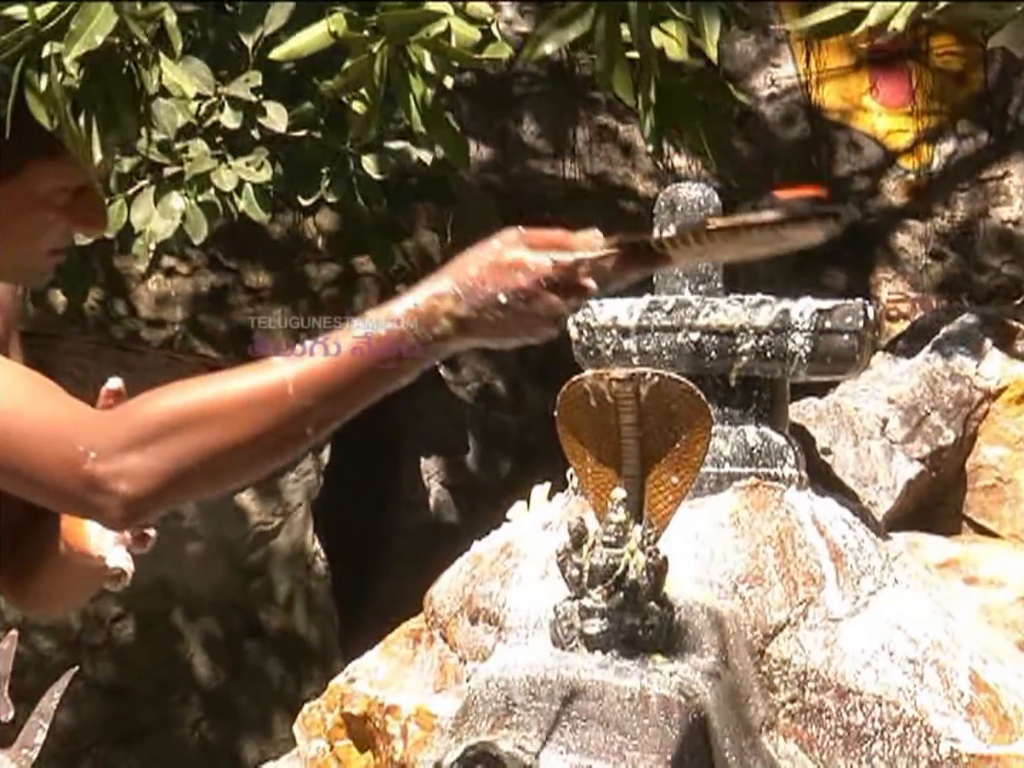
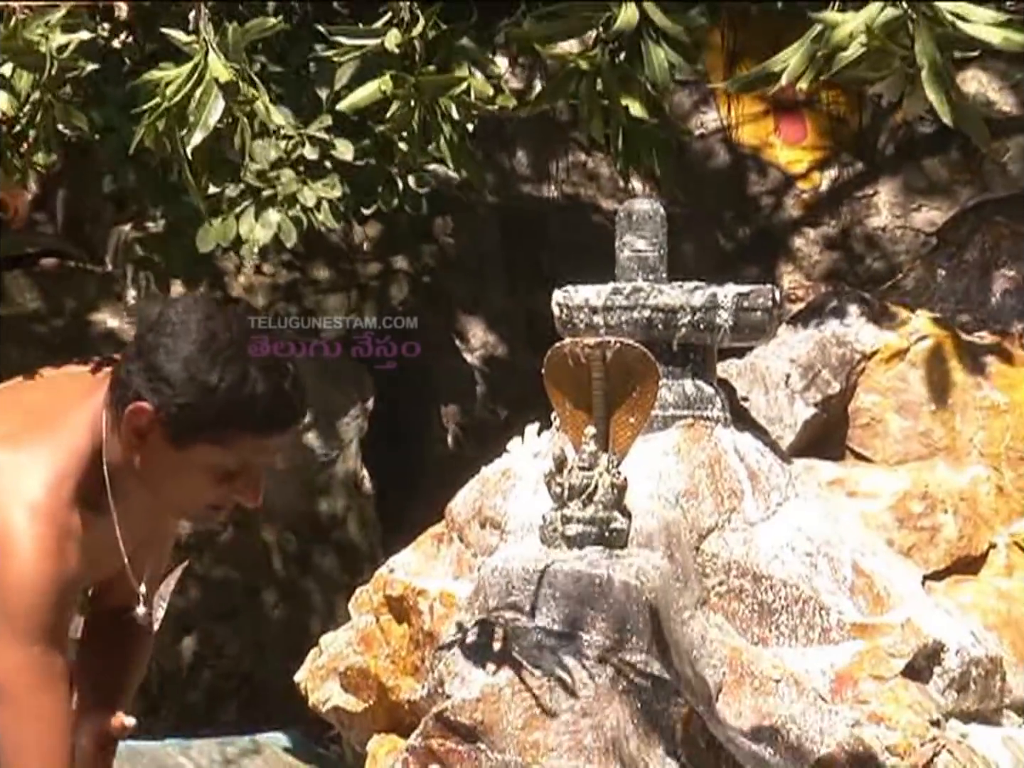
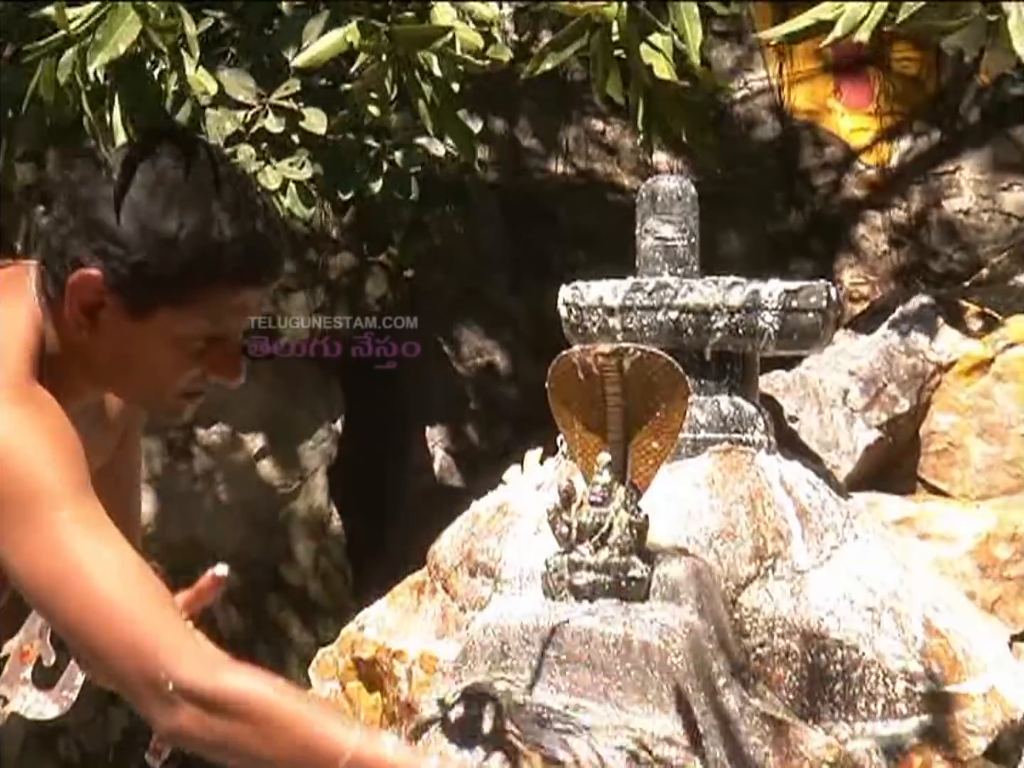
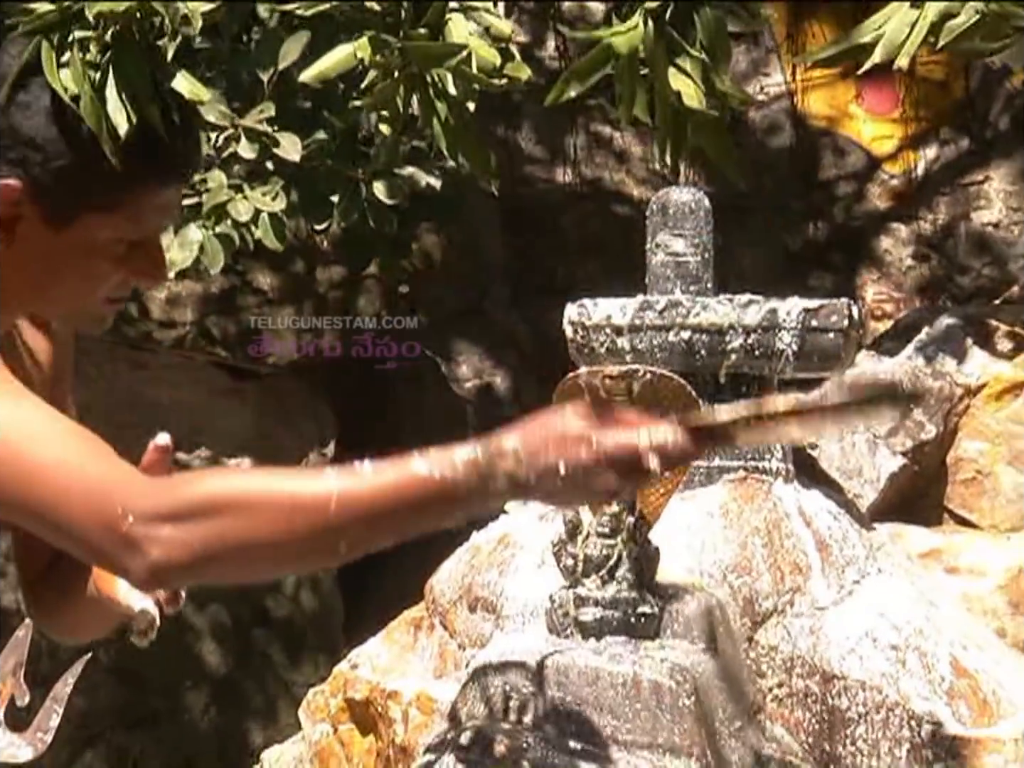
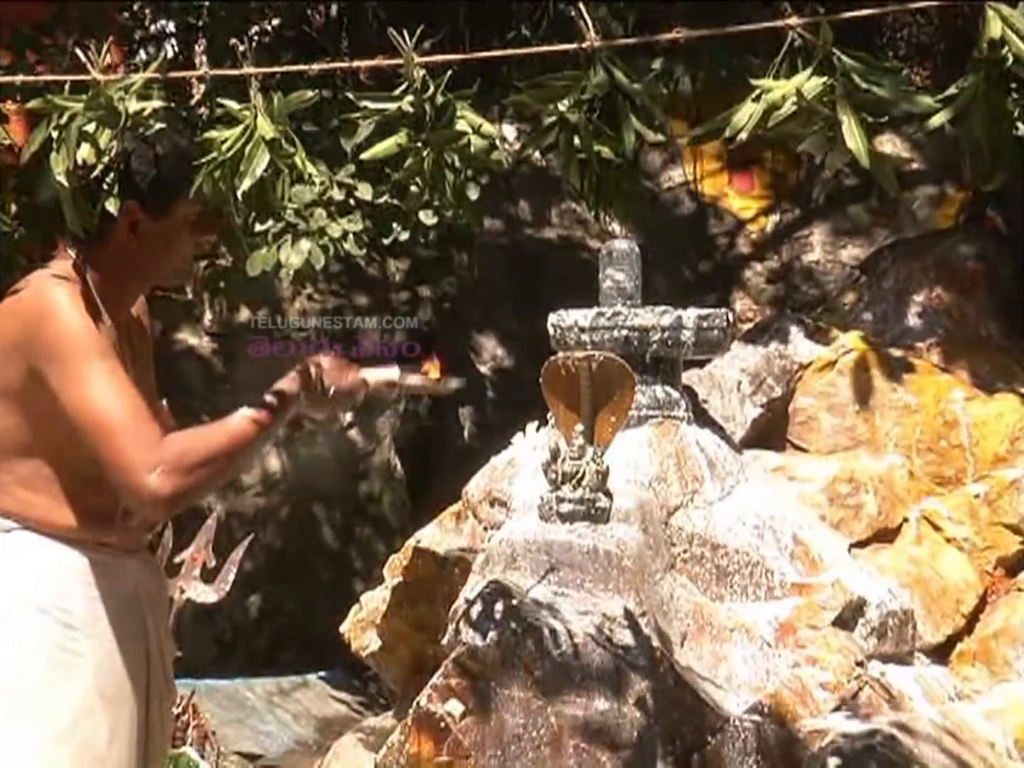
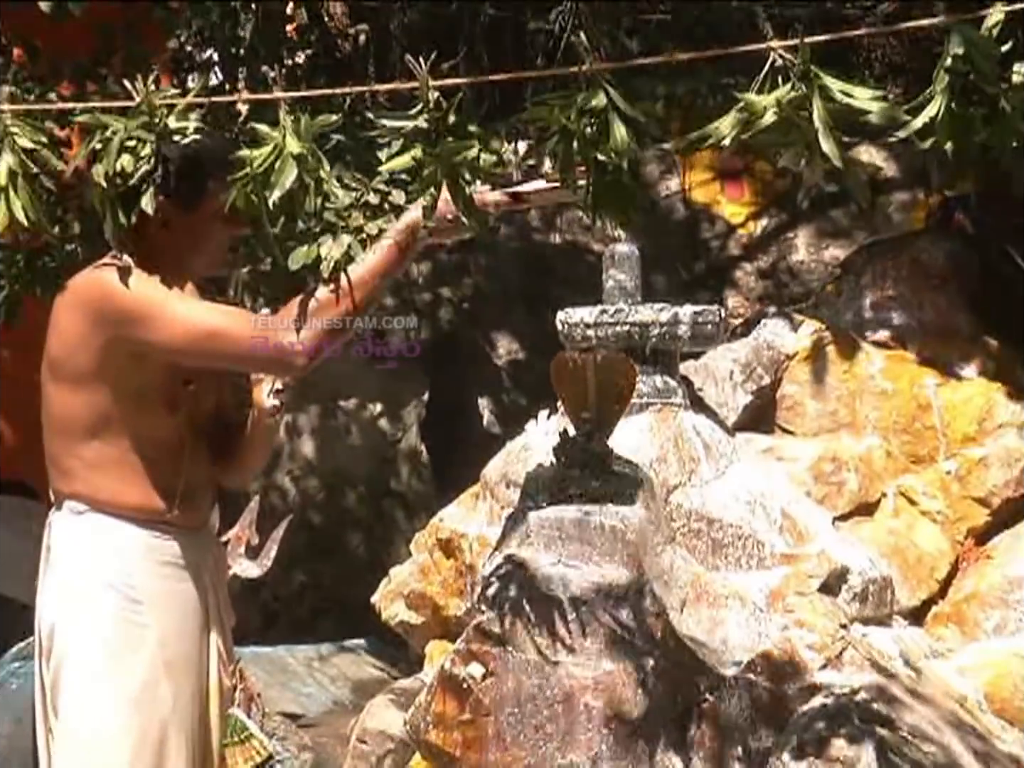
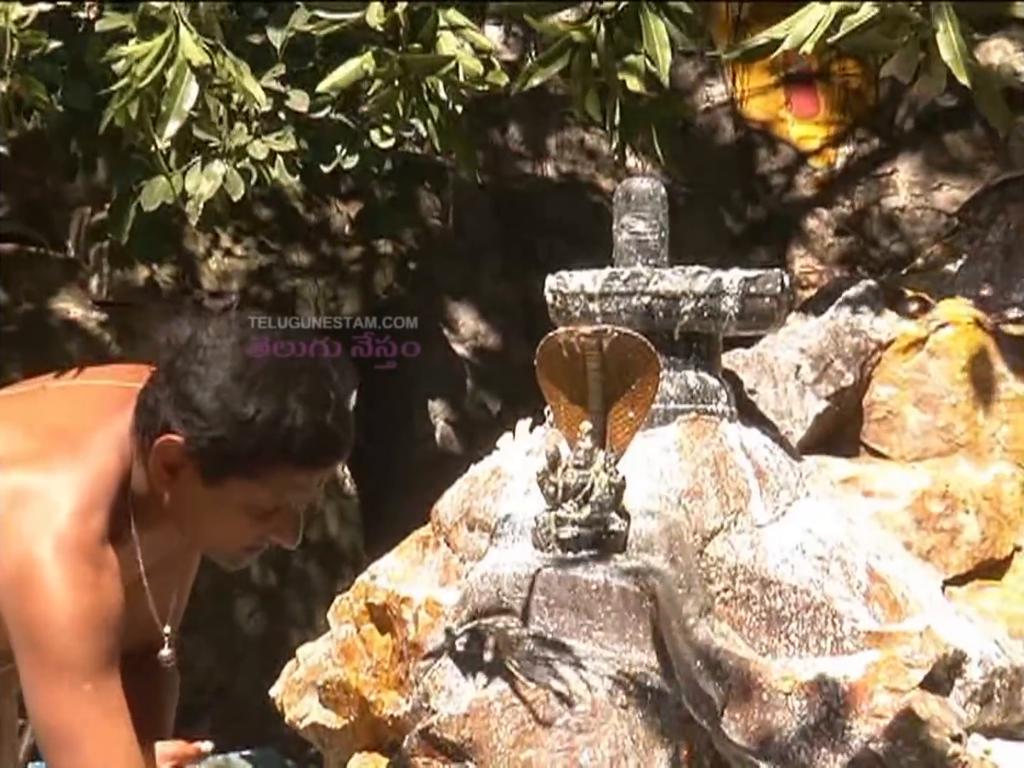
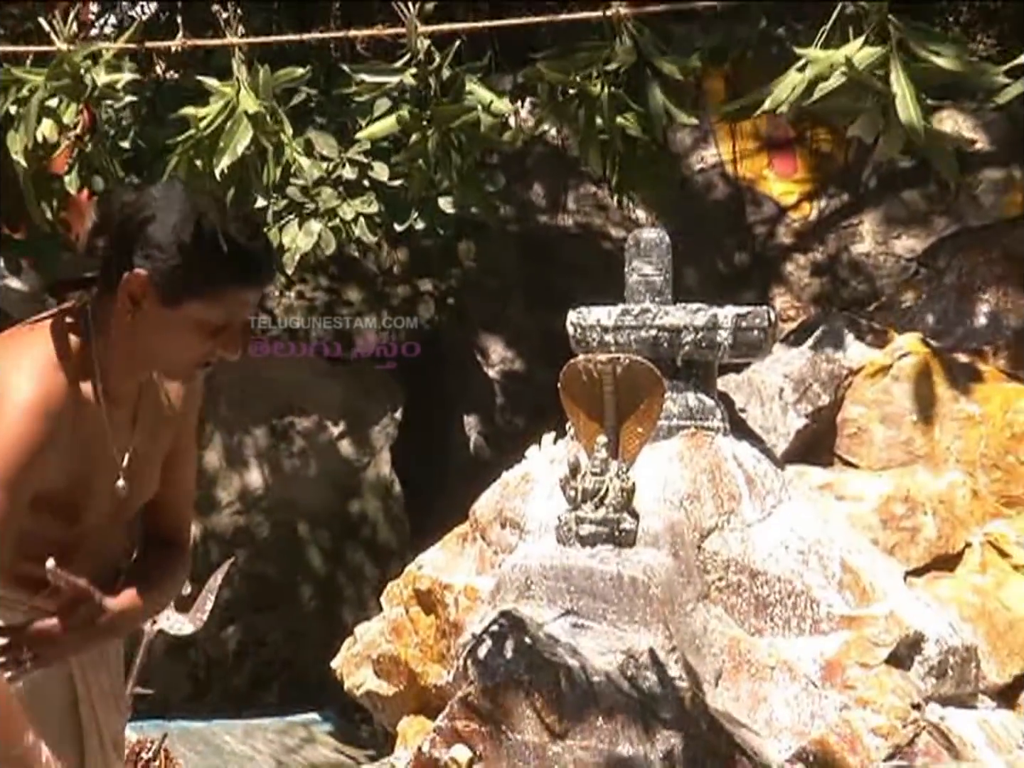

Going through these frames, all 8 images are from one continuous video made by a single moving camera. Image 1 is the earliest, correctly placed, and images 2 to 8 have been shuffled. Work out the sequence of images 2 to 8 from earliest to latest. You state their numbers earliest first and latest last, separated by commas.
4, 3, 7, 2, 8, 5, 6
